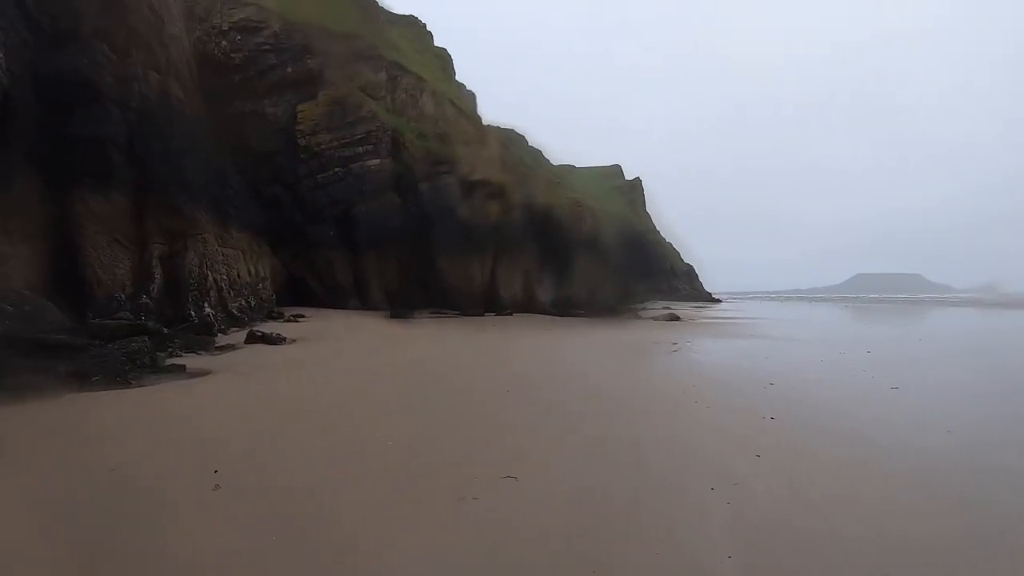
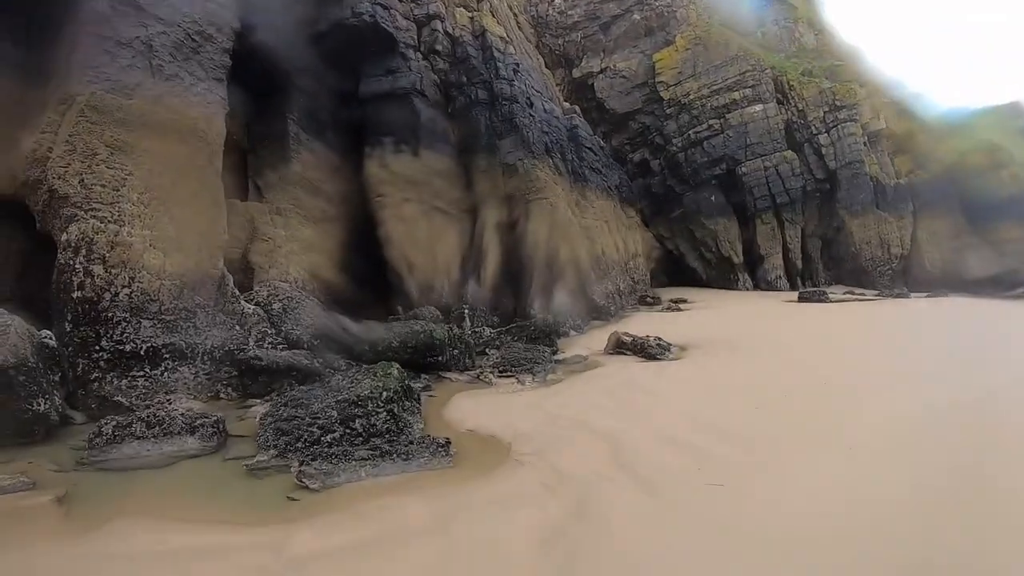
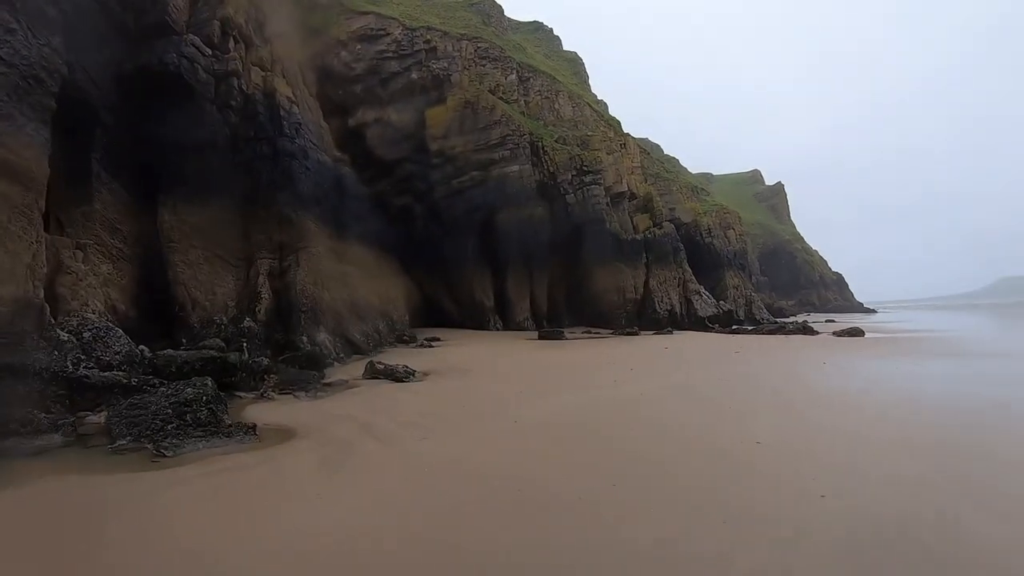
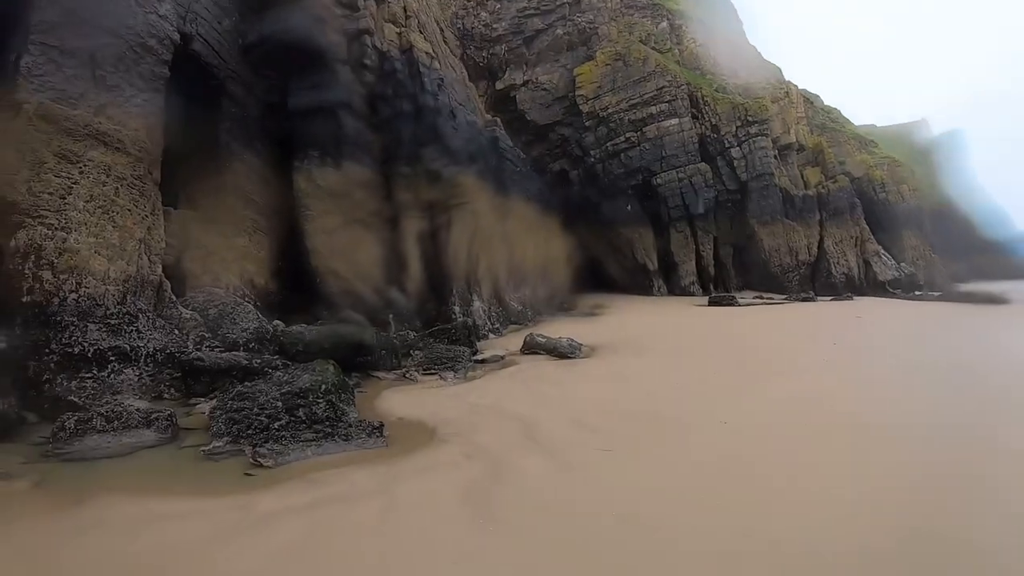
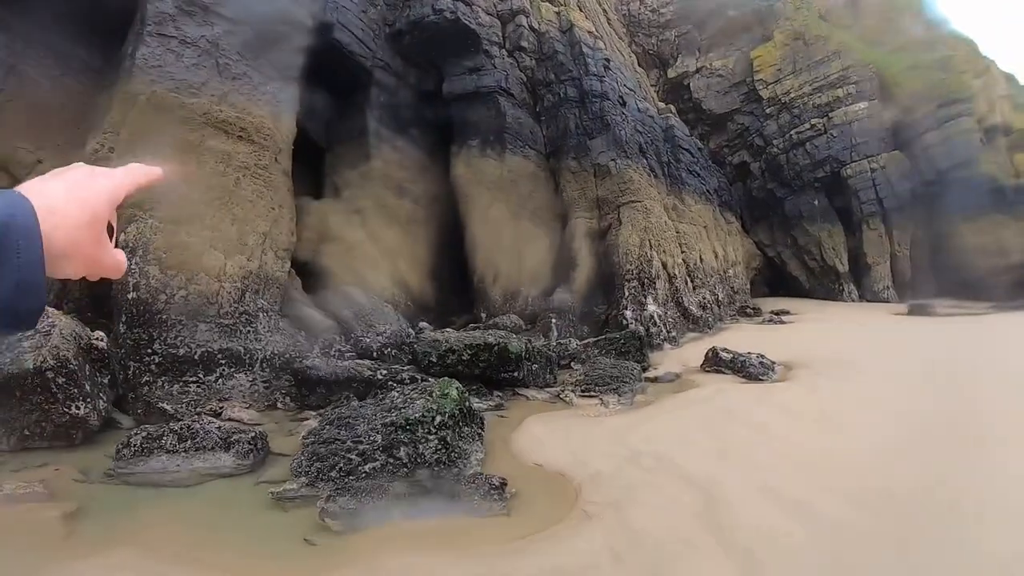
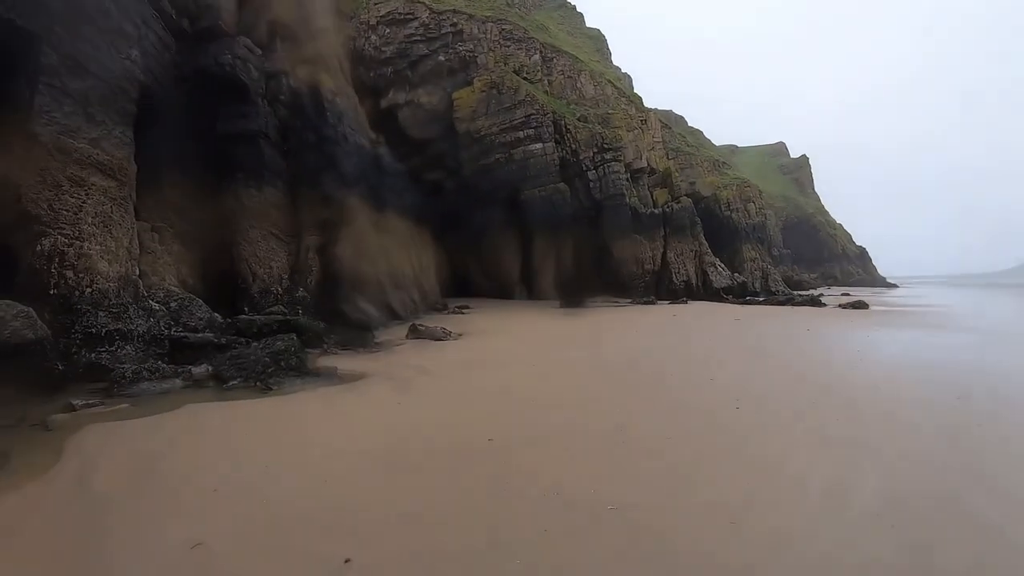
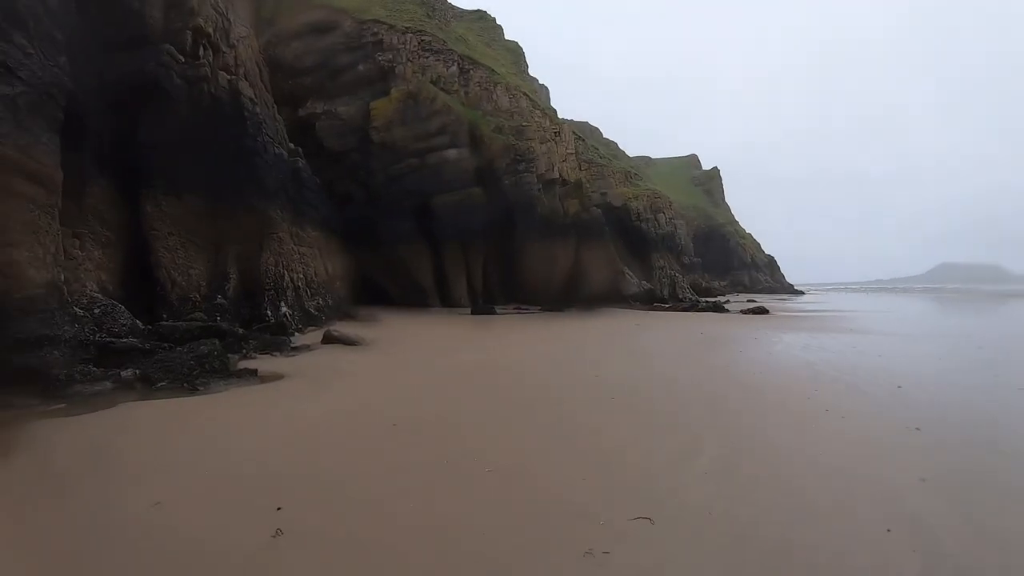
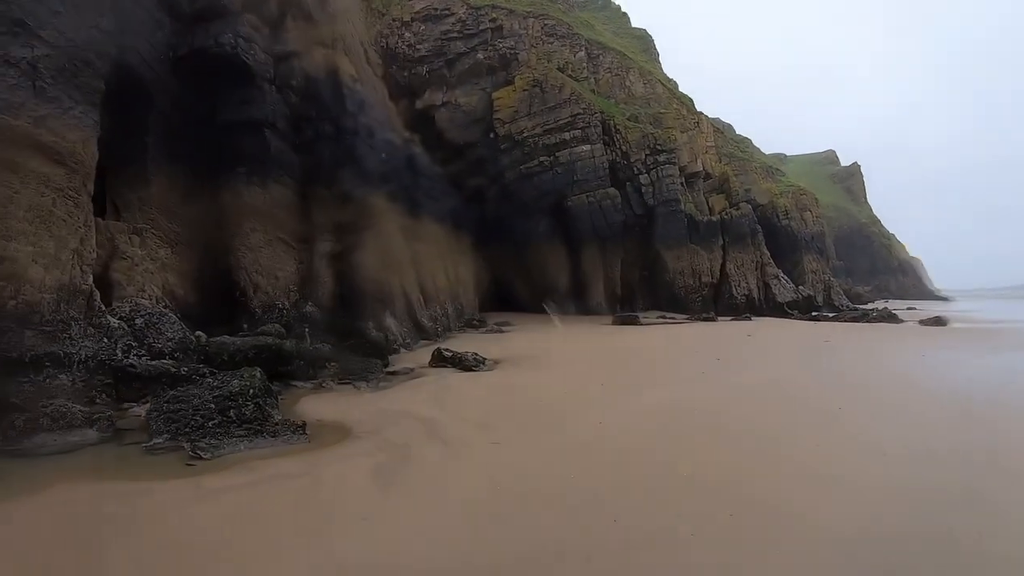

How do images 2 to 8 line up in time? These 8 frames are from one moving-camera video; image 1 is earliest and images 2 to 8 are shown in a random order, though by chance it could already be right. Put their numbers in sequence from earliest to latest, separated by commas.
7, 6, 3, 8, 4, 2, 5
